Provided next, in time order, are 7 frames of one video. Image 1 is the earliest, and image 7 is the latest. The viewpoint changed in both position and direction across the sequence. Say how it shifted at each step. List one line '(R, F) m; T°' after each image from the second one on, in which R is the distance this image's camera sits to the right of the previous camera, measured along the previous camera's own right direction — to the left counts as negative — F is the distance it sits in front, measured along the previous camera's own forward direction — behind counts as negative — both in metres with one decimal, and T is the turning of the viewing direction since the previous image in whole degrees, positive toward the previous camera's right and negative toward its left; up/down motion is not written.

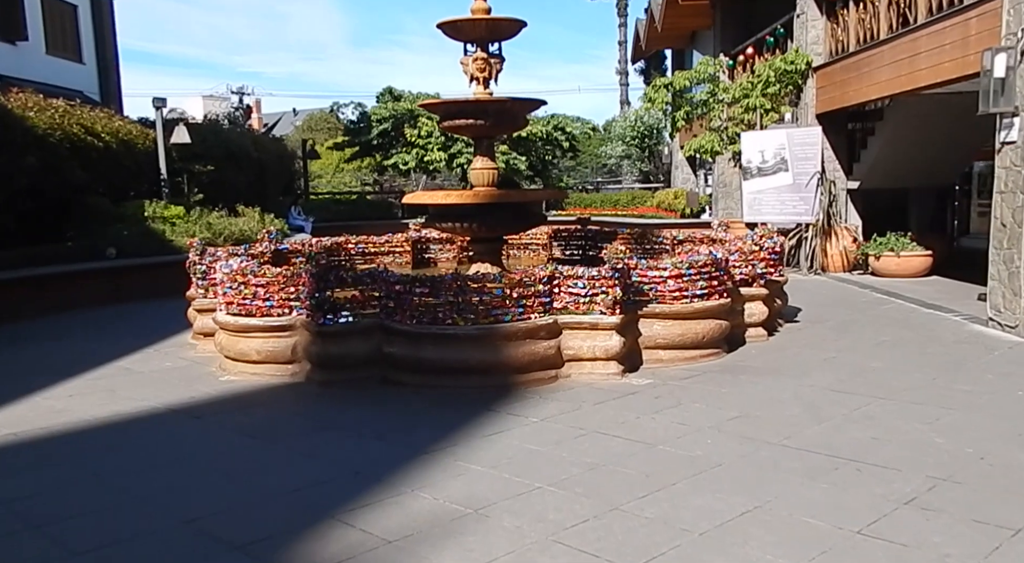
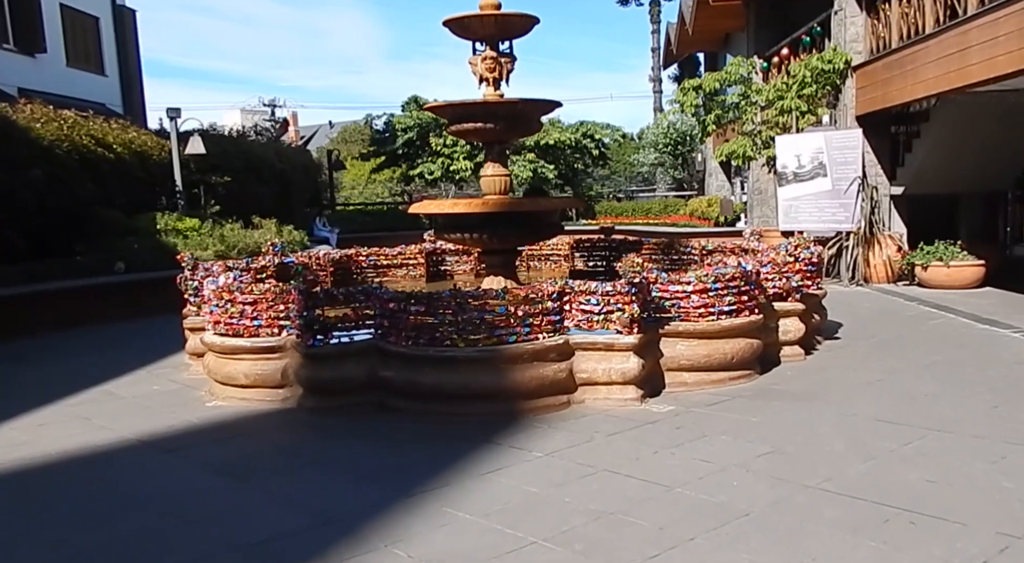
(+0.2, +0.6) m; -2°
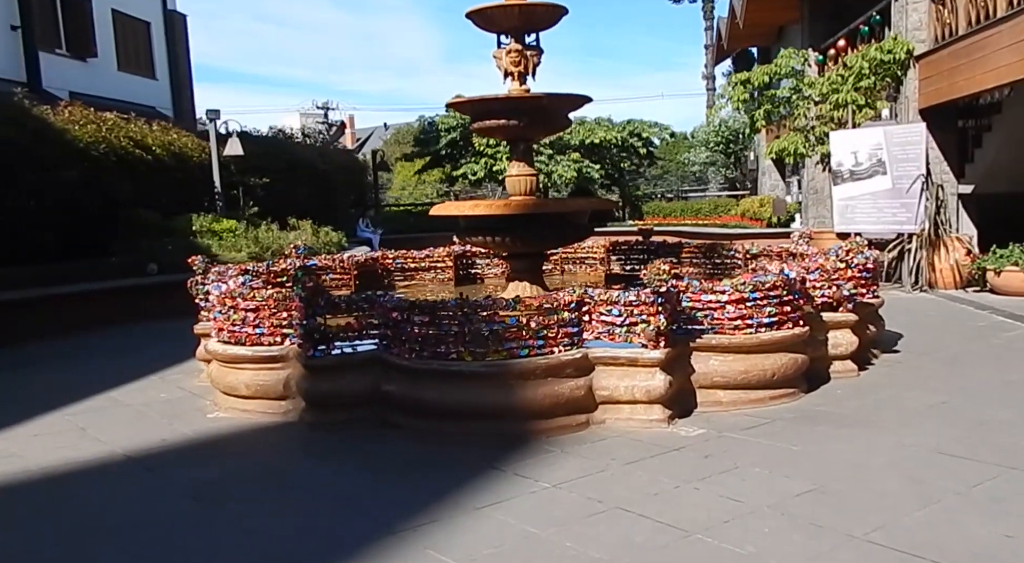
(+0.2, +0.5) m; -4°
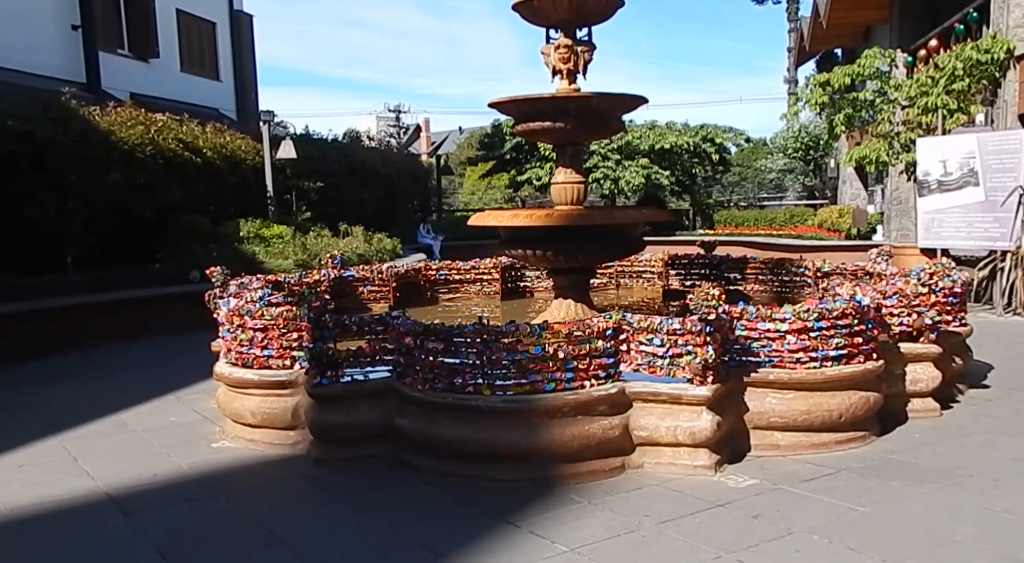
(+0.2, +0.6) m; -5°
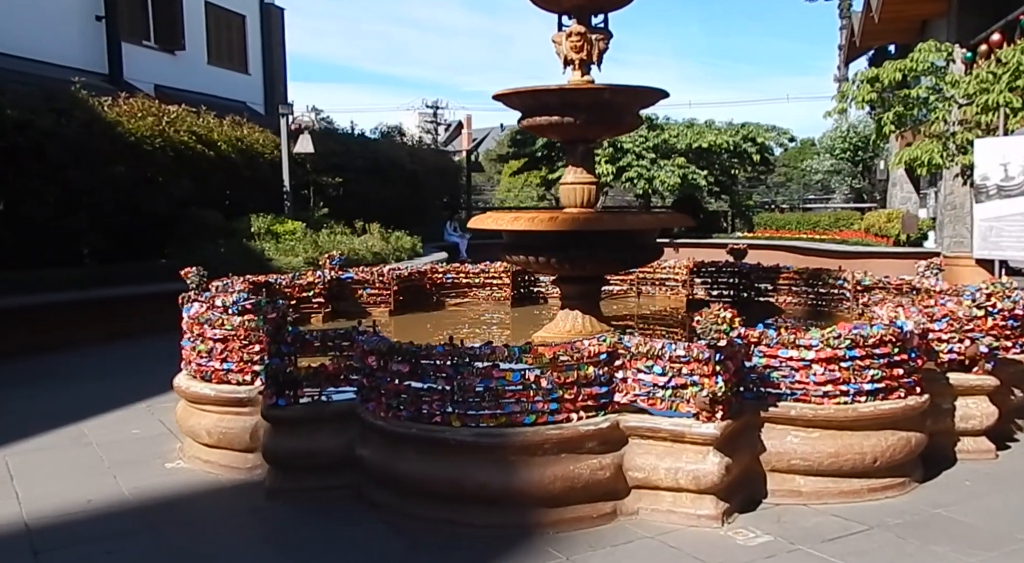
(+0.3, +0.6) m; -3°
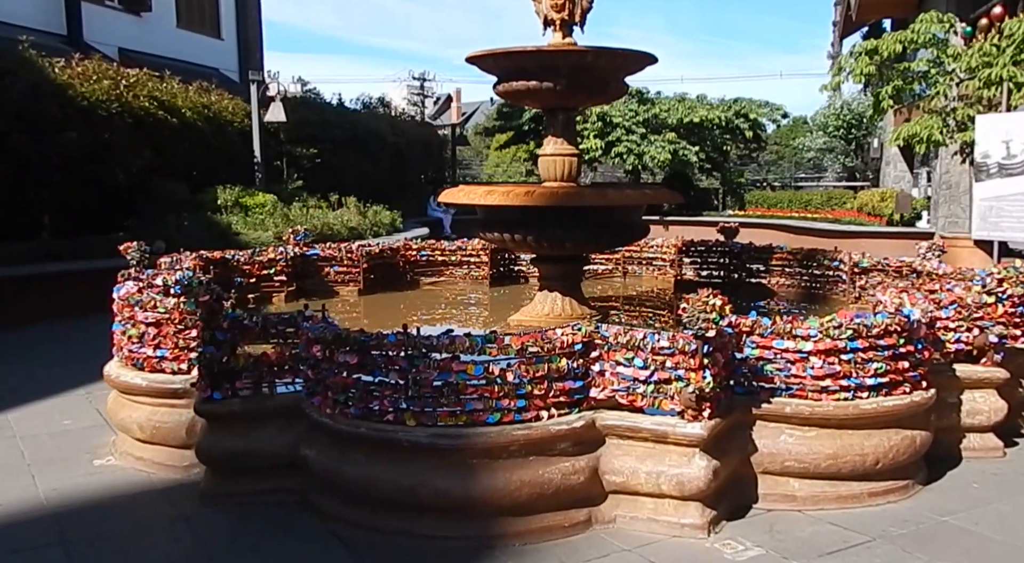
(+0.1, +0.4) m; +1°
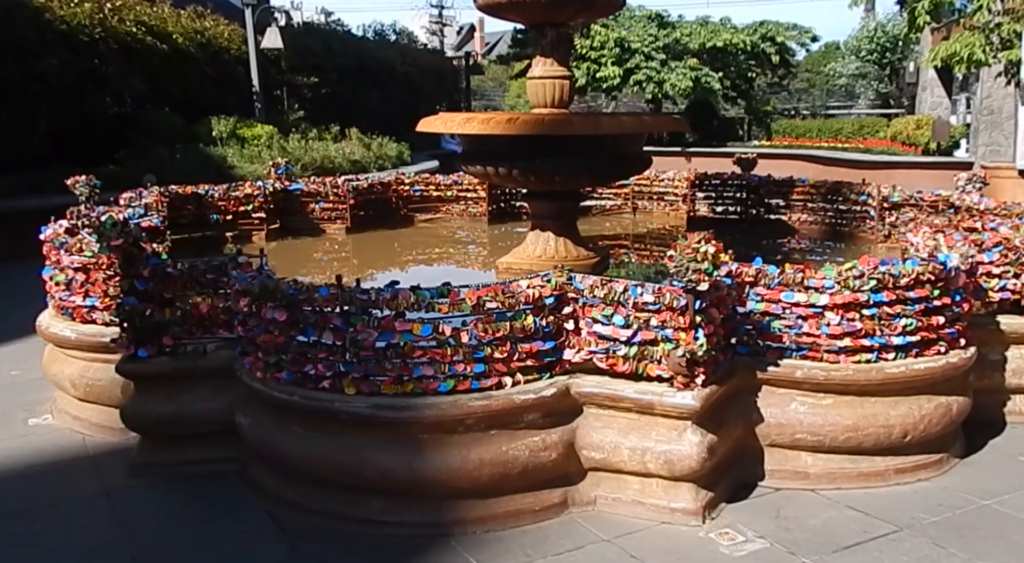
(+0.2, +0.6) m; -2°
